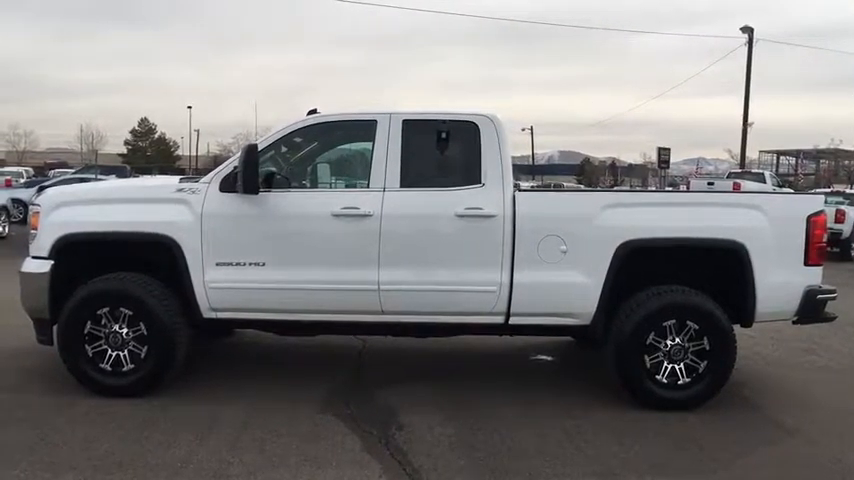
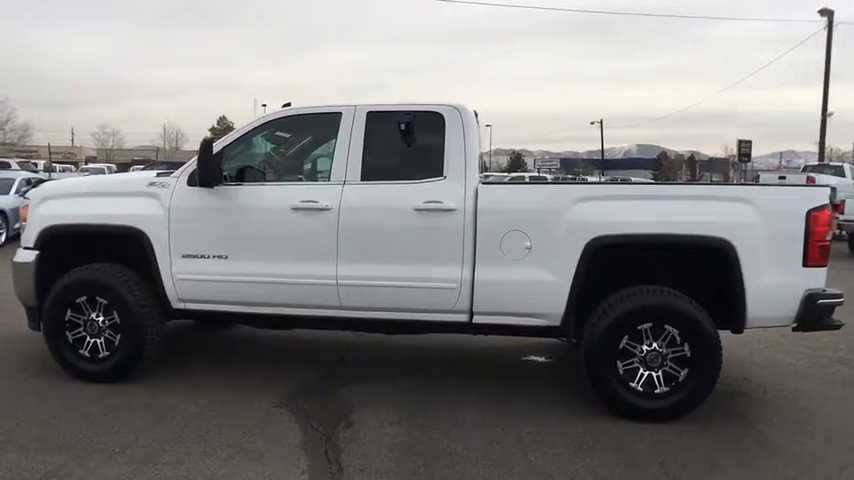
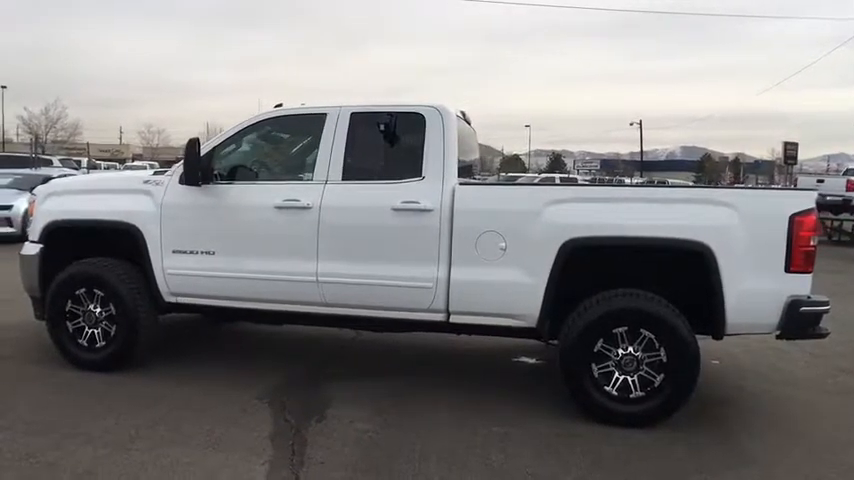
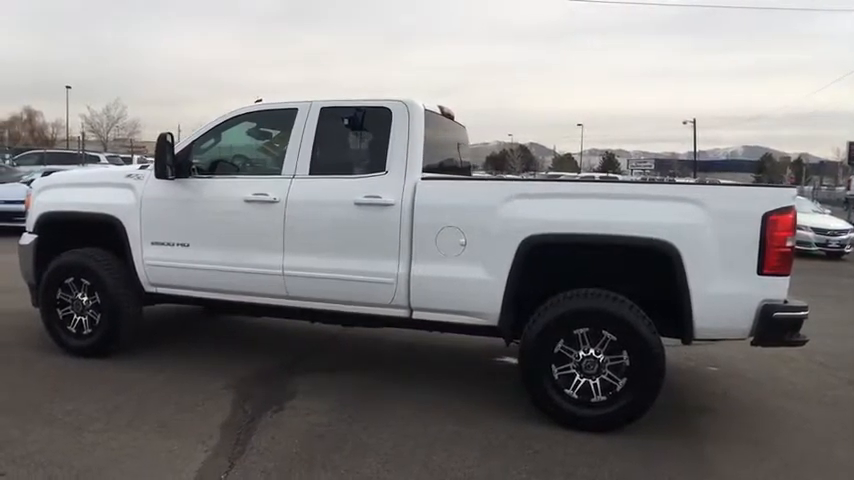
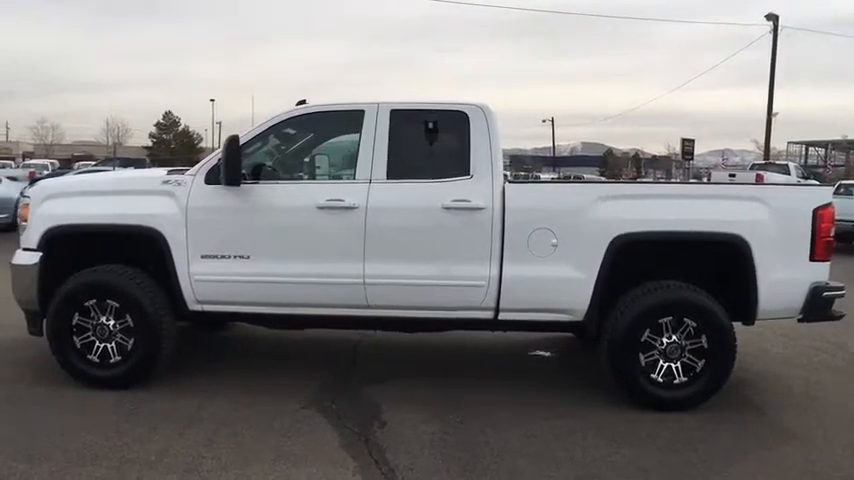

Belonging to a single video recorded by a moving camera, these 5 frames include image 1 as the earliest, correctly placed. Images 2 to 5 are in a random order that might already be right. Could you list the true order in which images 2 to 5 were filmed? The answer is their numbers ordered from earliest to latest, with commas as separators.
5, 2, 3, 4
